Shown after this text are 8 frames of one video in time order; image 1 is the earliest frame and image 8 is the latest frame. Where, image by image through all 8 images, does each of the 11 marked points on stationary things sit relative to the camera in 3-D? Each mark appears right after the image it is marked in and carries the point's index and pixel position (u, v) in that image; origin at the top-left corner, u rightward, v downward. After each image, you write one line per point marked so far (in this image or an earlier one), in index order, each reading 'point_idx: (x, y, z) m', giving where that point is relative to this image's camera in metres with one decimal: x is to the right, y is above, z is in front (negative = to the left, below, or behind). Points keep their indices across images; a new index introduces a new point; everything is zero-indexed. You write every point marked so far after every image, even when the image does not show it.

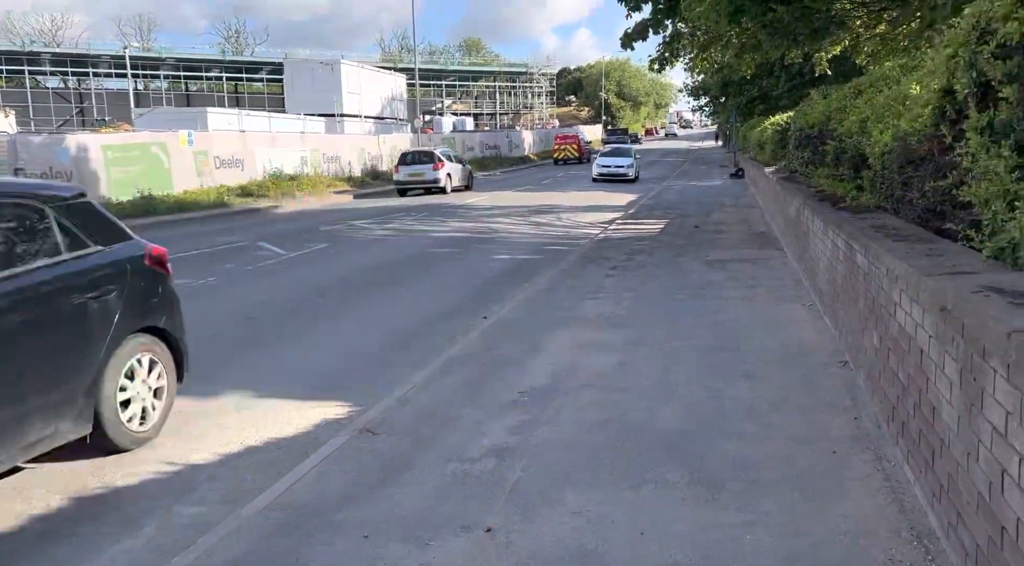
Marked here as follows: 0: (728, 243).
0: (+3.3, +0.6, +13.2) m
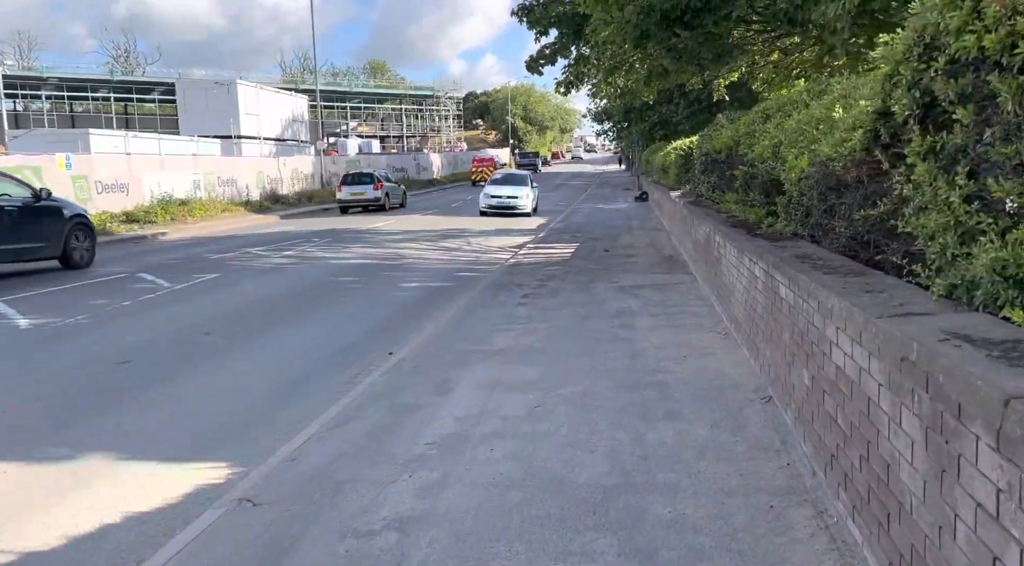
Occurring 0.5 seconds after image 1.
0: (+1.9, +0.2, +13.0) m
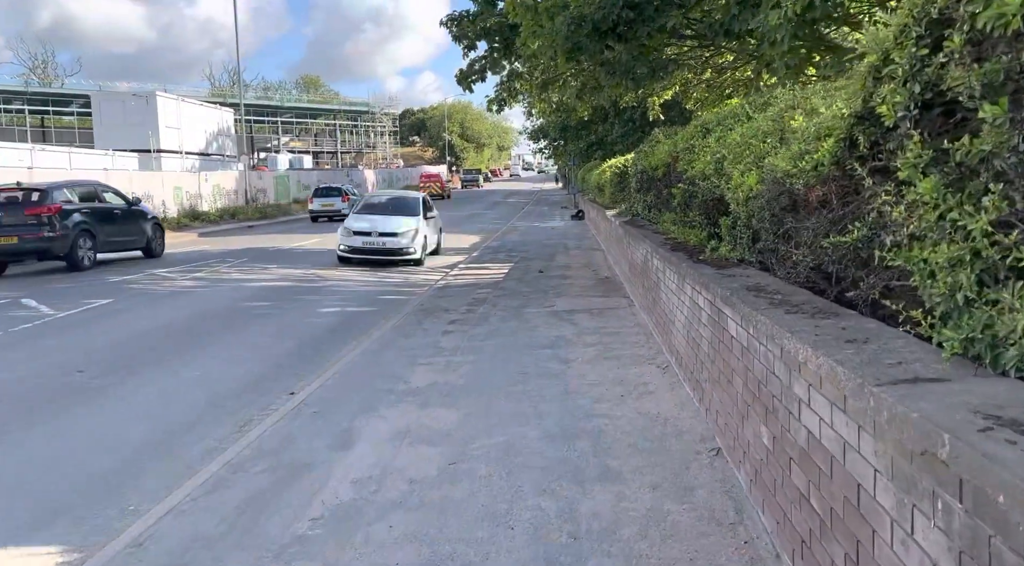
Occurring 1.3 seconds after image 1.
0: (+0.8, -0.1, +12.3) m
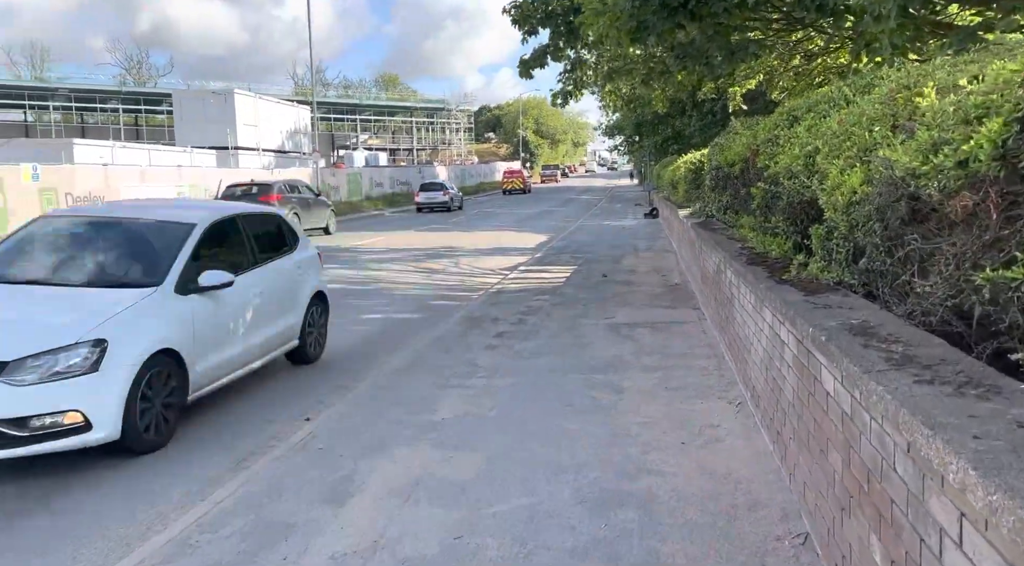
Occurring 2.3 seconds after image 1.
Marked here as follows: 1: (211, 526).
0: (+1.6, -0.2, +11.2) m
1: (-1.4, -1.2, +4.1) m
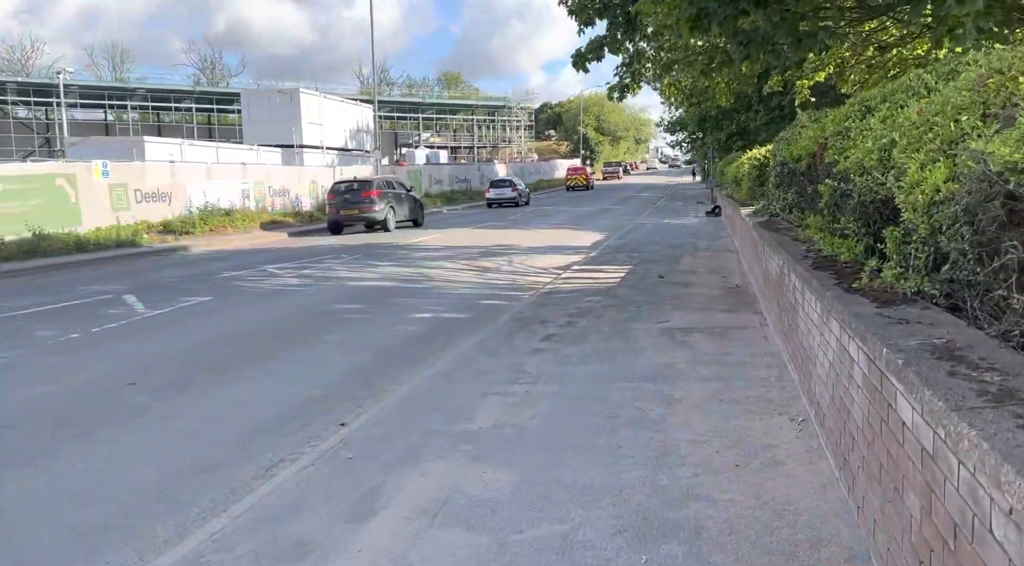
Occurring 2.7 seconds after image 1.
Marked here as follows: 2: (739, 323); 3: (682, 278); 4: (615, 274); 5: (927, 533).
0: (+2.3, -0.2, +10.7) m
1: (-1.3, -1.2, +3.9) m
2: (+2.3, -0.4, +8.8) m
3: (+2.6, +0.1, +13.2) m
4: (+1.7, +0.1, +14.2) m
5: (+1.1, -0.7, +2.4) m
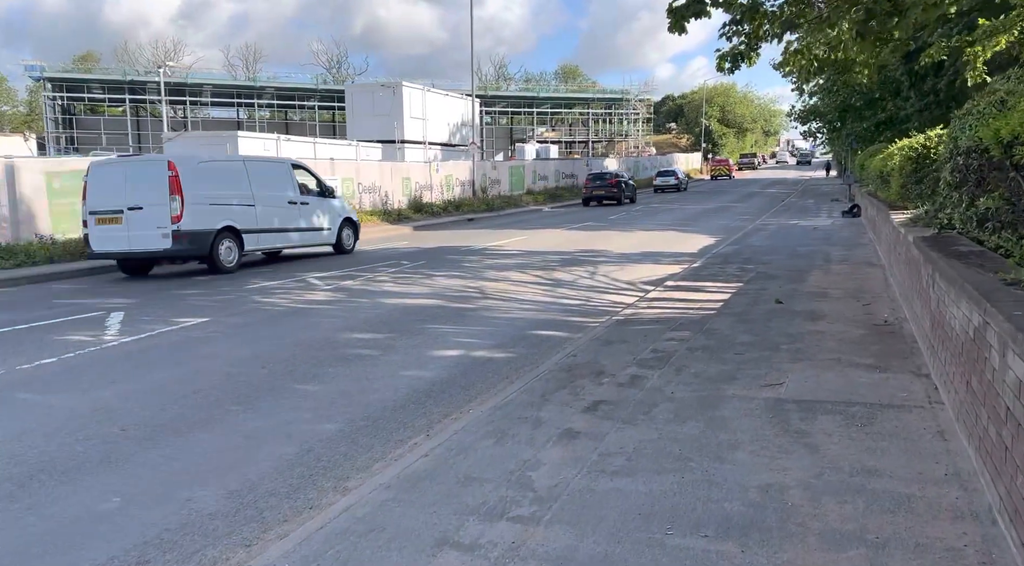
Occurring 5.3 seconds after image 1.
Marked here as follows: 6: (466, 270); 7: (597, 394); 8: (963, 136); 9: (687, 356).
0: (+2.8, -0.6, +7.6) m
1: (-1.7, -1.5, +1.4) m
2: (+2.6, -0.8, +5.7) m
3: (+3.5, -0.3, +10.0) m
4: (+2.7, -0.2, +11.2) m
5: (+0.5, -1.1, -0.5) m
6: (-0.8, +0.3, +15.0) m
7: (+0.6, -0.8, +6.3) m
8: (+3.3, +1.0, +6.2) m
9: (+1.5, -0.6, +7.5) m
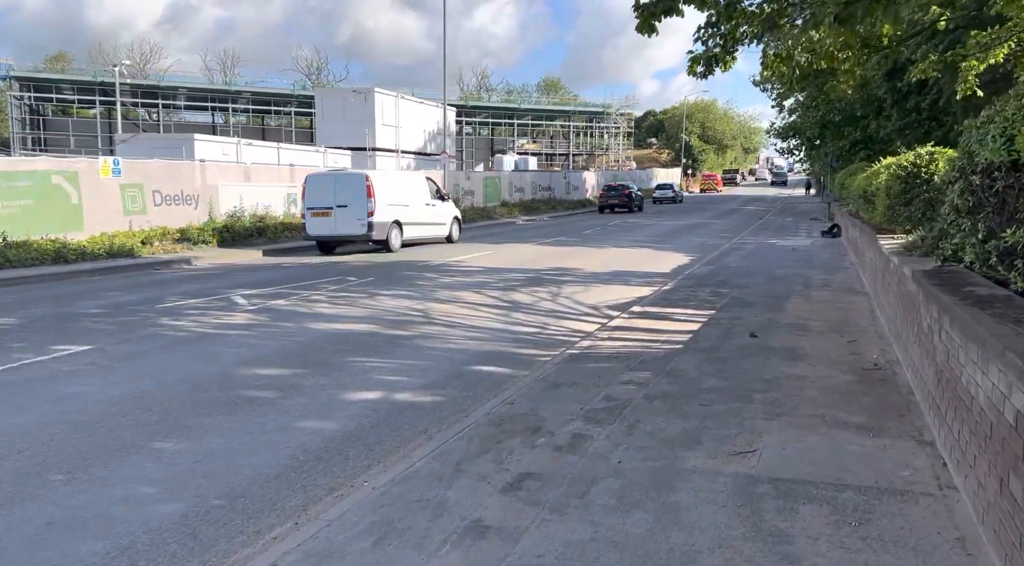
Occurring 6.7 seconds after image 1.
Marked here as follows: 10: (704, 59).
0: (+2.2, -0.9, +6.4) m
1: (-2.2, -1.6, +0.1) m
2: (+2.0, -1.0, +4.5) m
3: (+2.8, -0.6, +8.8) m
4: (+2.0, -0.5, +9.9) m
5: (+0.1, -1.2, -1.7) m
6: (-1.5, -0.1, +13.7) m
7: (+0.1, -1.1, +5.0) m
8: (+2.8, +0.7, +5.0) m
9: (+1.0, -0.9, +6.2) m
10: (+2.3, +2.7, +10.2) m
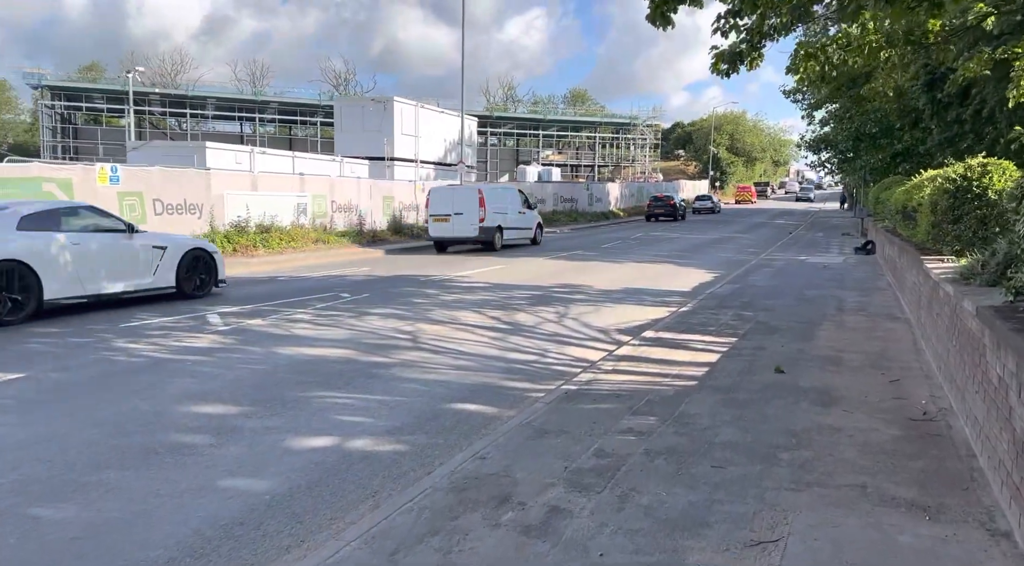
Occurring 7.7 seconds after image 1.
0: (+2.0, -1.1, +5.2) m
1: (-2.6, -1.7, -1.0) m
2: (+1.8, -1.2, +3.3) m
3: (+2.7, -0.9, +7.6) m
4: (+2.0, -0.8, +8.8) m
5: (-0.4, -1.3, -2.9) m
6: (-1.5, -0.3, +12.6) m
7: (-0.2, -1.2, +3.9) m
8: (+2.5, +0.5, +3.8) m
9: (+0.8, -1.1, +5.1) m
10: (+2.3, +2.4, +9.0) m
